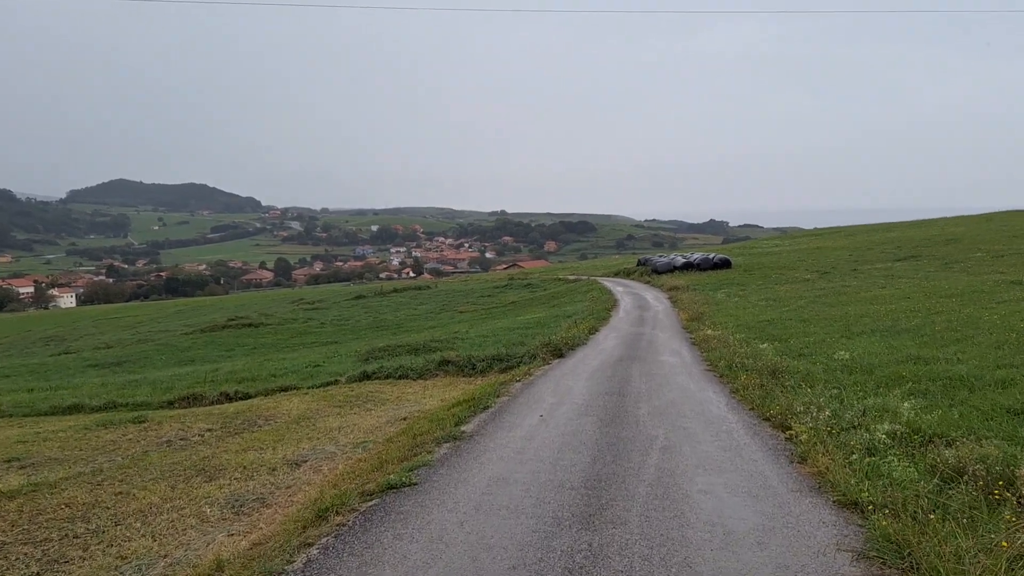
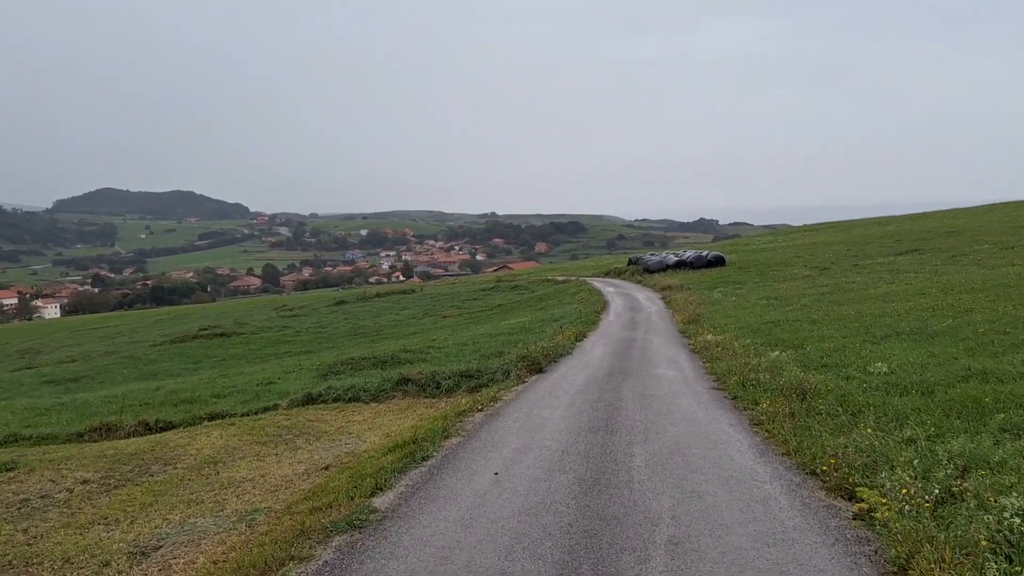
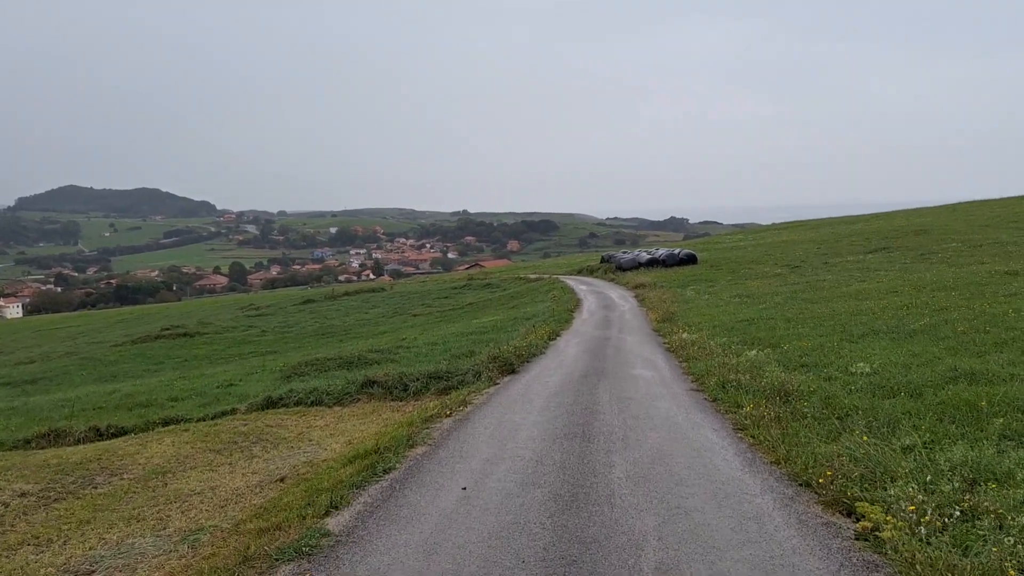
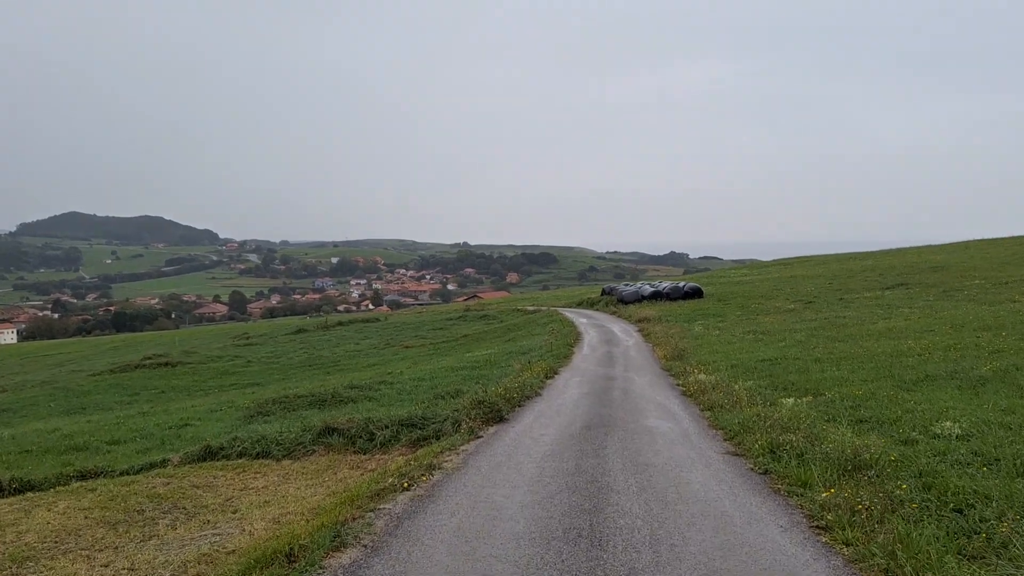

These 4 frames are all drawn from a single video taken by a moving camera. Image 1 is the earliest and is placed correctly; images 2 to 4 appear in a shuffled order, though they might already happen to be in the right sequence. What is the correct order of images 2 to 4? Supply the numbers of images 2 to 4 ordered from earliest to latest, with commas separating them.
2, 3, 4
